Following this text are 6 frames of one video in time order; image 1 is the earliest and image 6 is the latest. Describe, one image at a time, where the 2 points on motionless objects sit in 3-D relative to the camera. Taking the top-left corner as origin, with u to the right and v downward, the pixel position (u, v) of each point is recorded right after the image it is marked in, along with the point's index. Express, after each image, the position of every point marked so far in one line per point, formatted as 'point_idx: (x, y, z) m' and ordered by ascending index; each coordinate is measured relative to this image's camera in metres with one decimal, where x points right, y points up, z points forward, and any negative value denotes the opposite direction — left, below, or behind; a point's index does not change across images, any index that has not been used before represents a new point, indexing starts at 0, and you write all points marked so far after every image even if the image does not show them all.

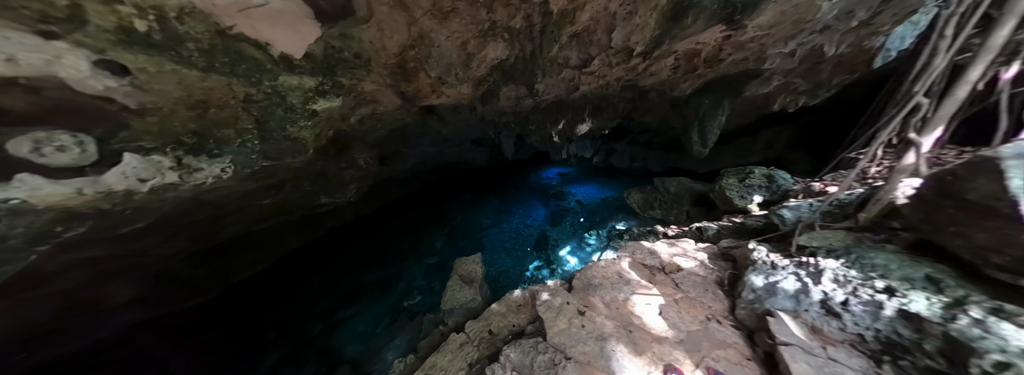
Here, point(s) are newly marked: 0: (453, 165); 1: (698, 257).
0: (-1.6, +1.1, +8.1) m
1: (+1.9, -0.7, +2.1) m
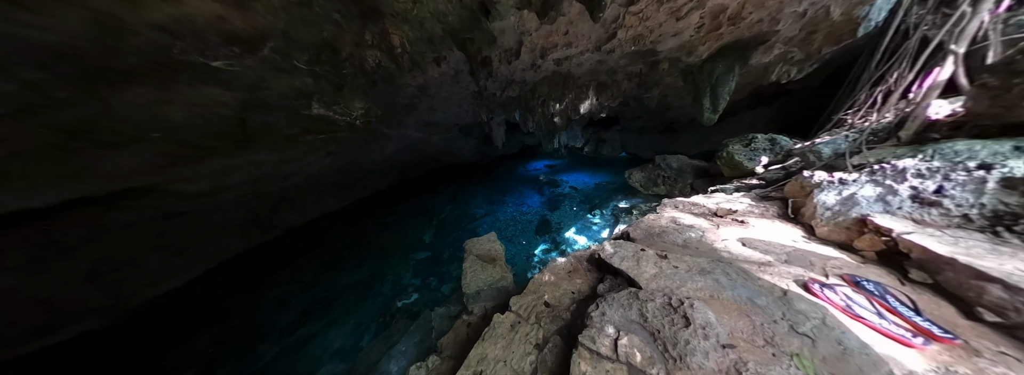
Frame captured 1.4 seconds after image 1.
0: (-2.4, +1.1, +7.4) m
1: (+2.2, -0.1, +2.1) m
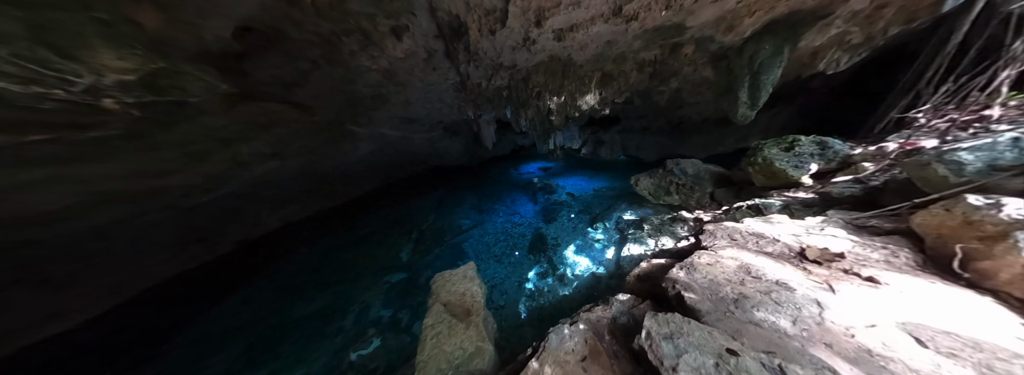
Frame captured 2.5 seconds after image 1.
0: (-2.7, +0.9, +6.5) m
1: (+2.1, -0.3, +1.4) m
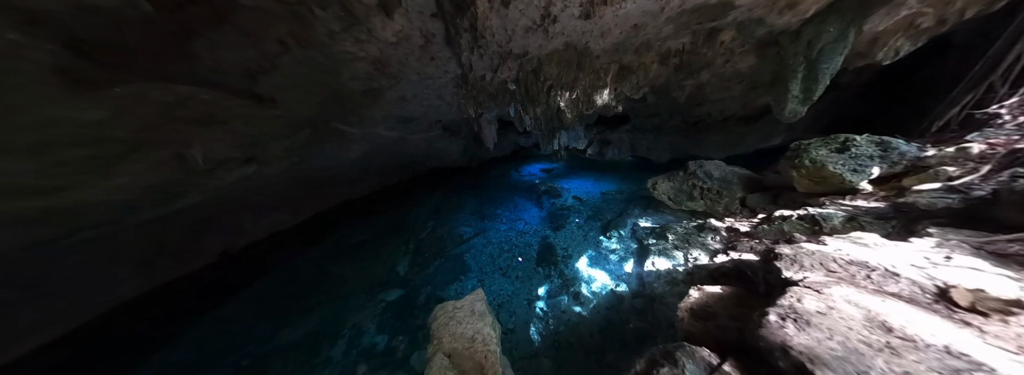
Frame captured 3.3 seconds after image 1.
0: (-2.6, +0.8, +6.1) m
1: (+2.3, -0.4, +1.1) m
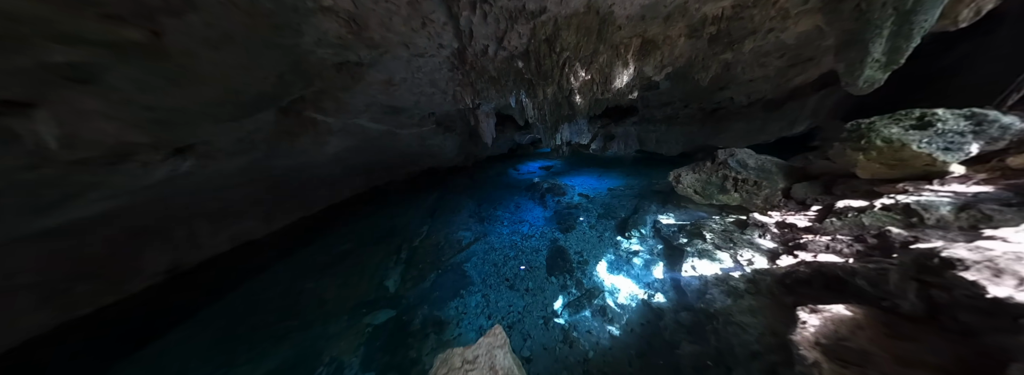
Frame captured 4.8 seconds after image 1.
0: (-2.6, +0.8, +5.5) m
1: (+2.5, -0.3, +0.6) m
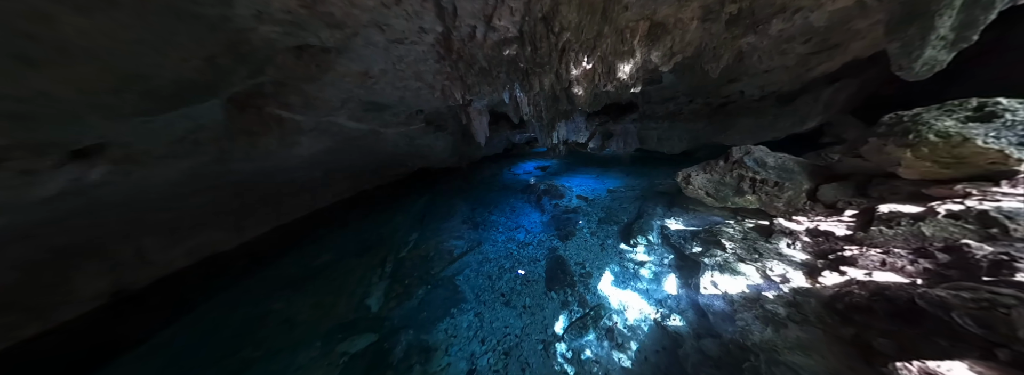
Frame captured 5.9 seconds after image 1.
0: (-2.7, +0.7, +5.1) m
1: (+2.5, -0.3, +0.3) m
